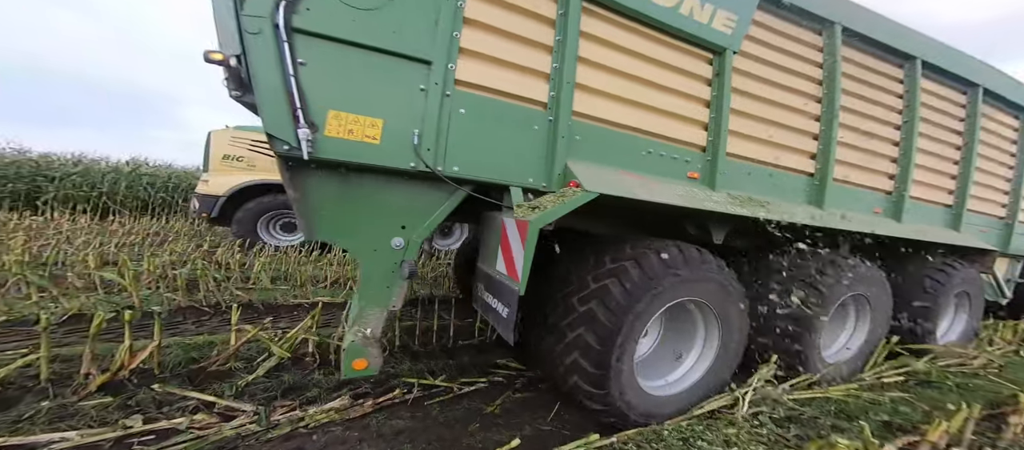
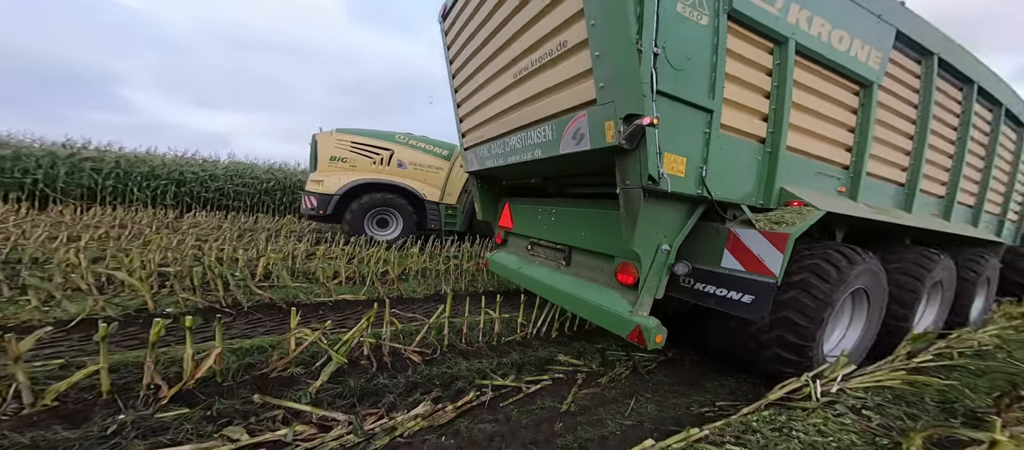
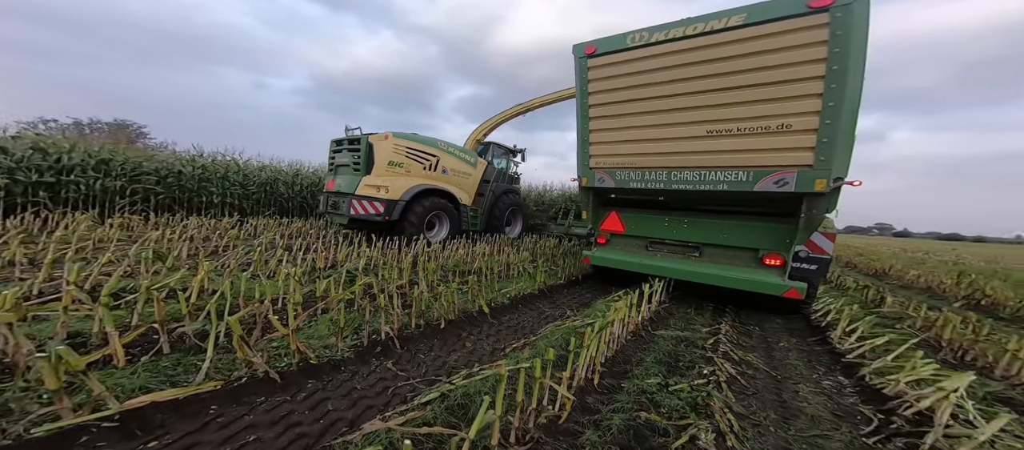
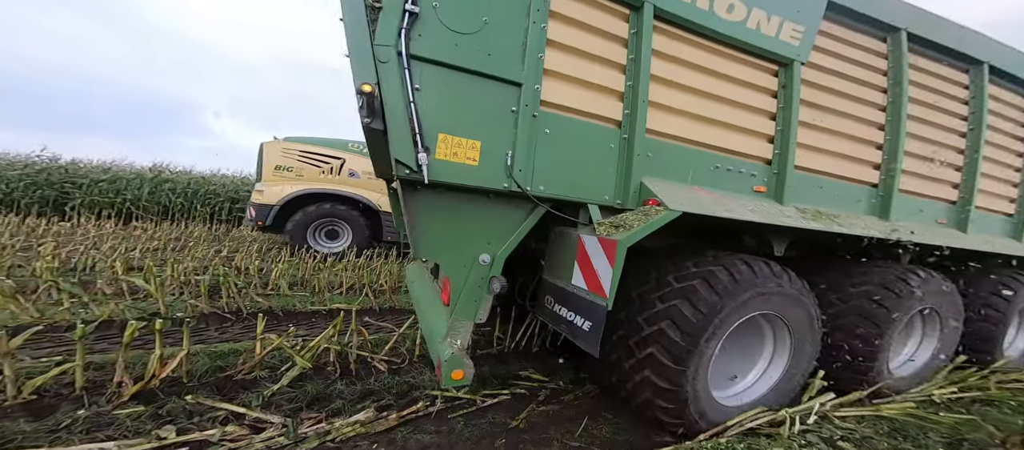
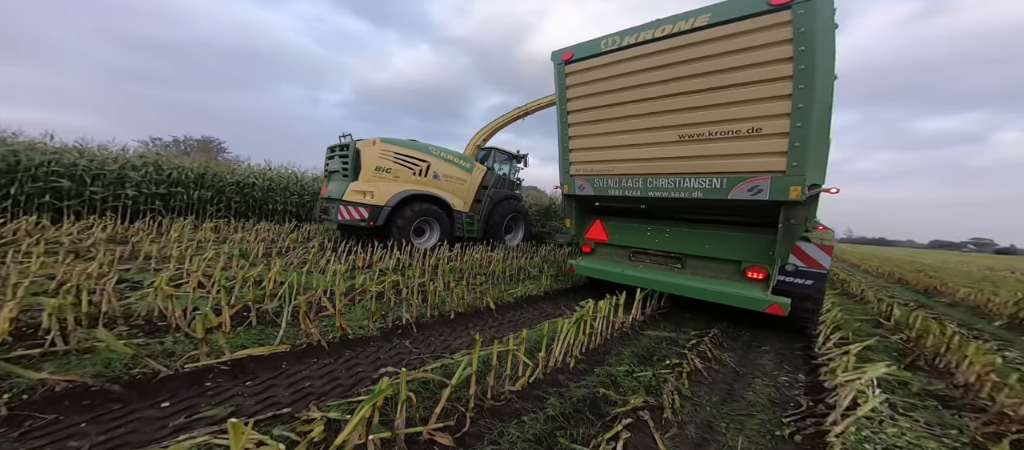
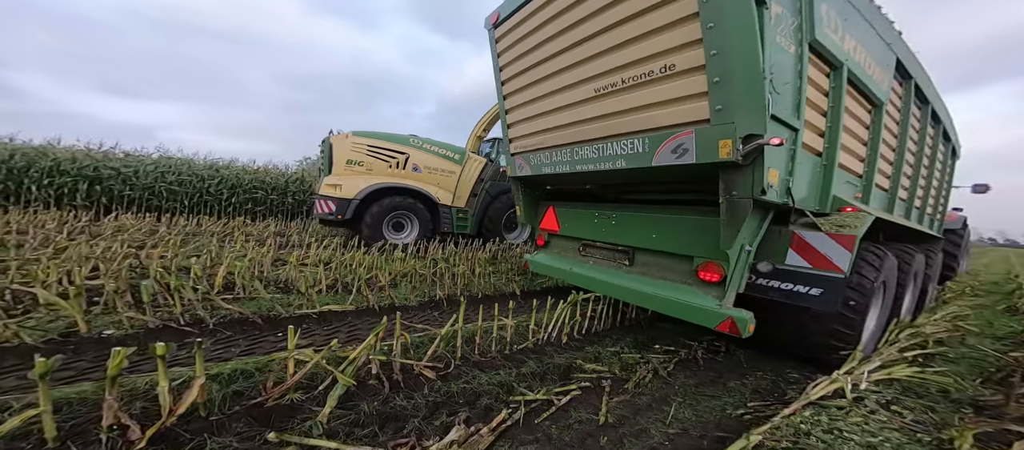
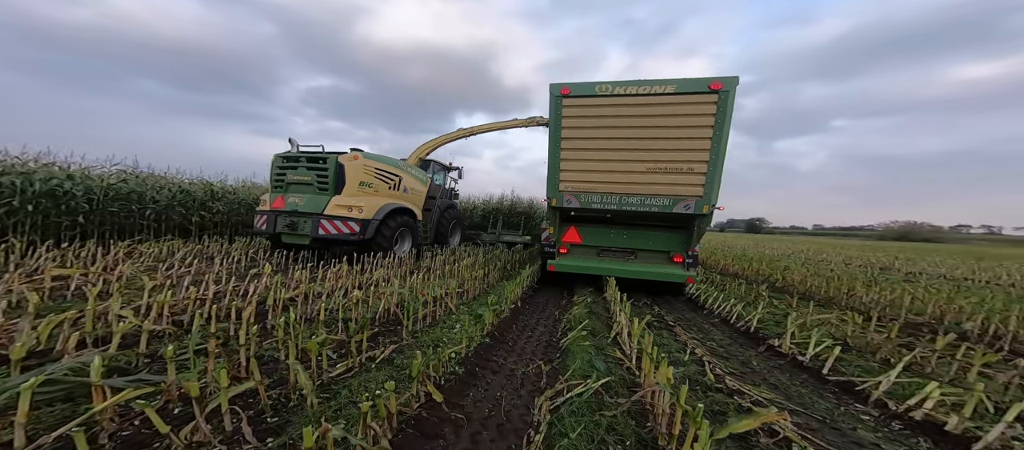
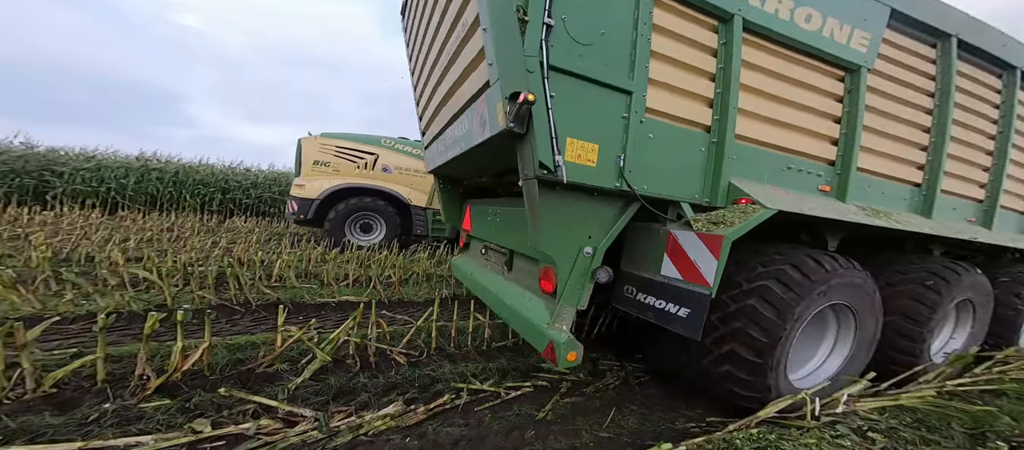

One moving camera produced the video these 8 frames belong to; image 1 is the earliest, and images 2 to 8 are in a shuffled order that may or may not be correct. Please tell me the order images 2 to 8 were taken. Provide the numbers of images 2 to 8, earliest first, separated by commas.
4, 8, 2, 6, 5, 3, 7
